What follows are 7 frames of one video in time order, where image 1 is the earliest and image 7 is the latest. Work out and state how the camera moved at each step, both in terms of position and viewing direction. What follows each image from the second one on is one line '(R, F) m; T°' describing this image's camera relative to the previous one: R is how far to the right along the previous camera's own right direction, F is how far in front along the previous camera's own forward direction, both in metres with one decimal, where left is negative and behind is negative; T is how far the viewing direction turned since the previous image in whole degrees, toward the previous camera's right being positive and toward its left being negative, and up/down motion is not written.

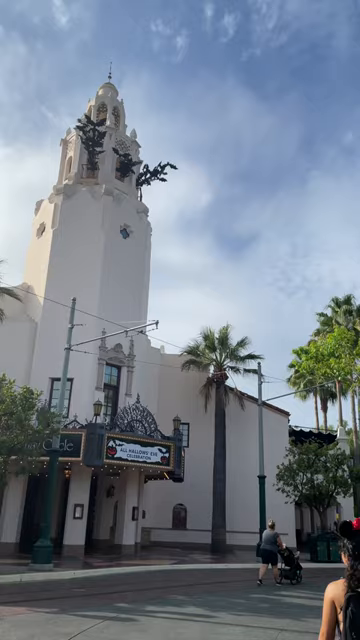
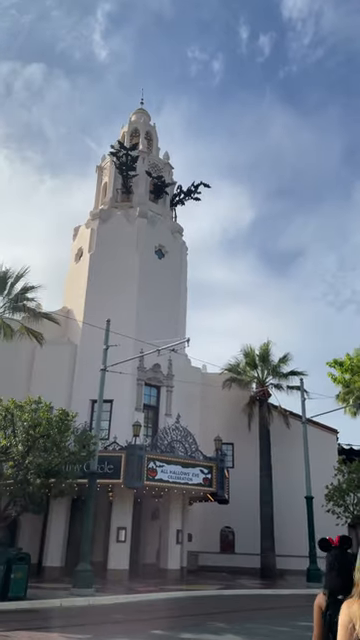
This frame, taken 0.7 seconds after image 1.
(+0.4, +0.2) m; -5°
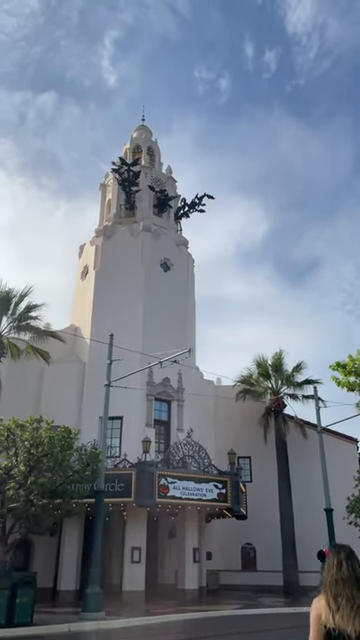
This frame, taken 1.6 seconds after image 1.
(+0.6, +0.4) m; -2°
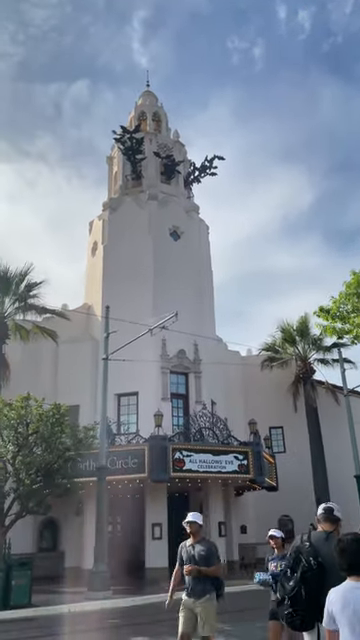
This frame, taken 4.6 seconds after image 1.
(+1.8, +1.2) m; -5°
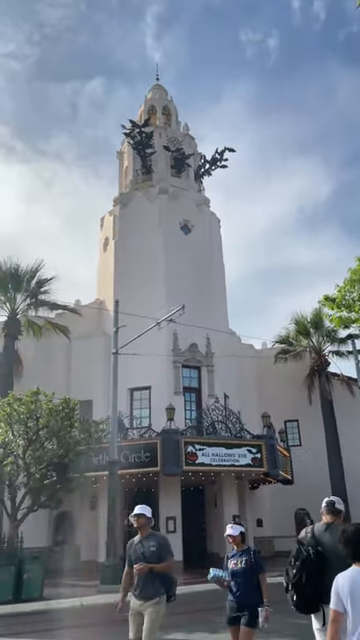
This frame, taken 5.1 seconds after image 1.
(+0.3, +0.1) m; -2°
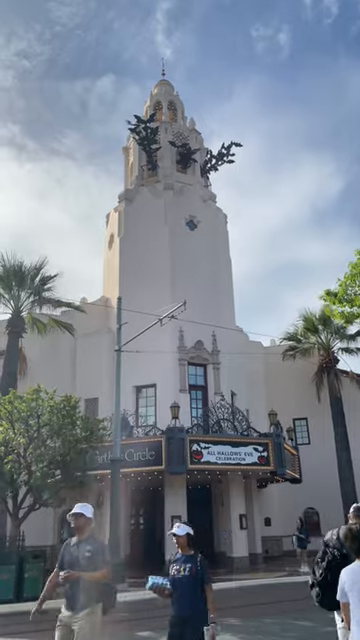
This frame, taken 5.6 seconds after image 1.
(+0.3, +0.3) m; -1°
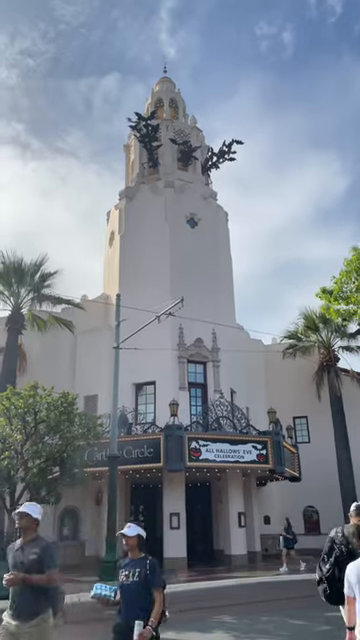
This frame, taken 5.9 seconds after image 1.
(+0.1, 0.0) m; 0°
